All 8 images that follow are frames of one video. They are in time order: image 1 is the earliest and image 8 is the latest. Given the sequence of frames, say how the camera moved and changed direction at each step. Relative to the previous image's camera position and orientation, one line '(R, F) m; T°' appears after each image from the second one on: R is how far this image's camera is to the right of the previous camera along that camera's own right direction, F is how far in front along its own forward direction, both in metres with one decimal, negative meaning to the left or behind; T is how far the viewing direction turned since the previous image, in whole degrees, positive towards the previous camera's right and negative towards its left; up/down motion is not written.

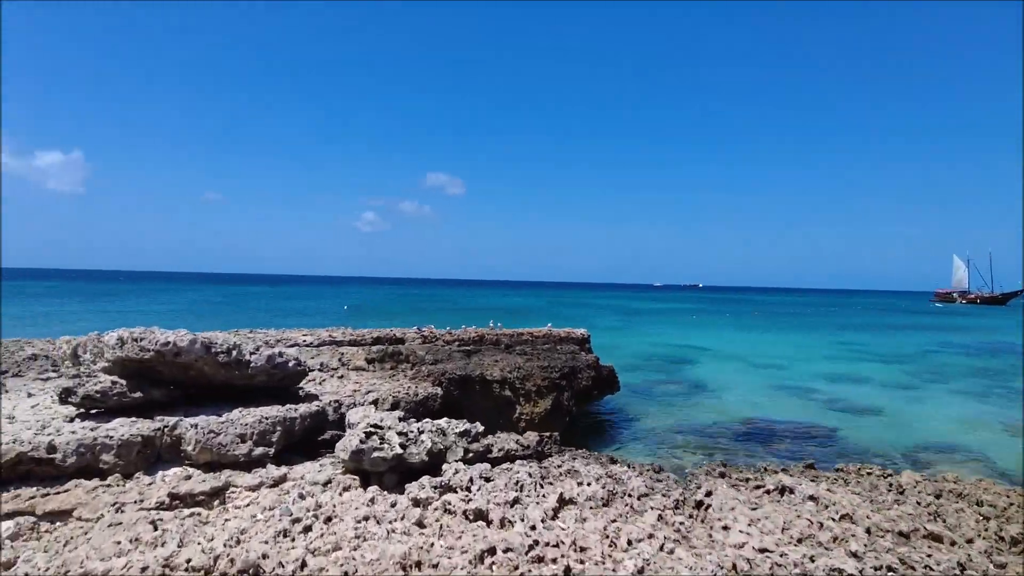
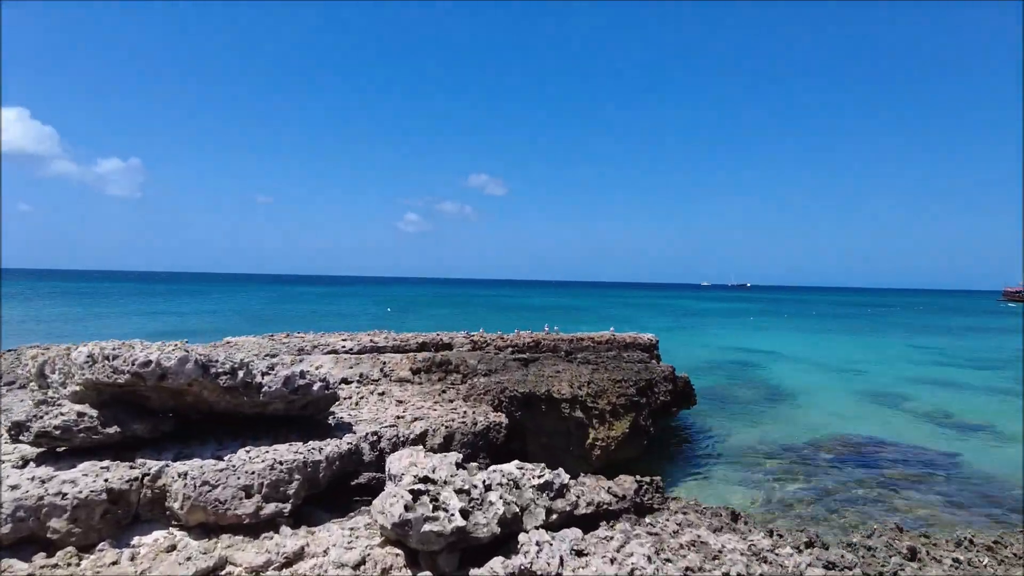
(-0.6, +2.4) m; -4°
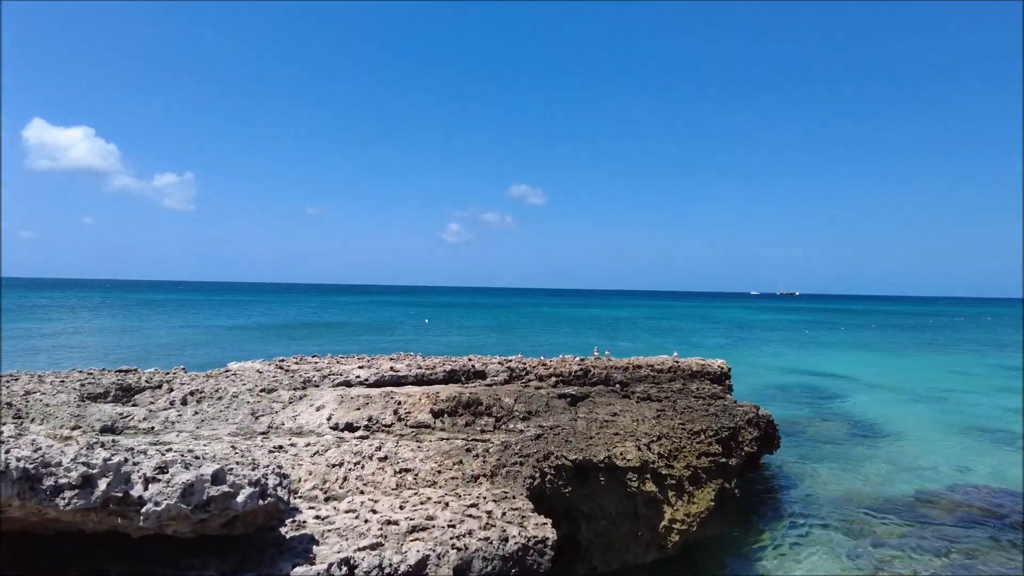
(-0.1, +3.1) m; -4°
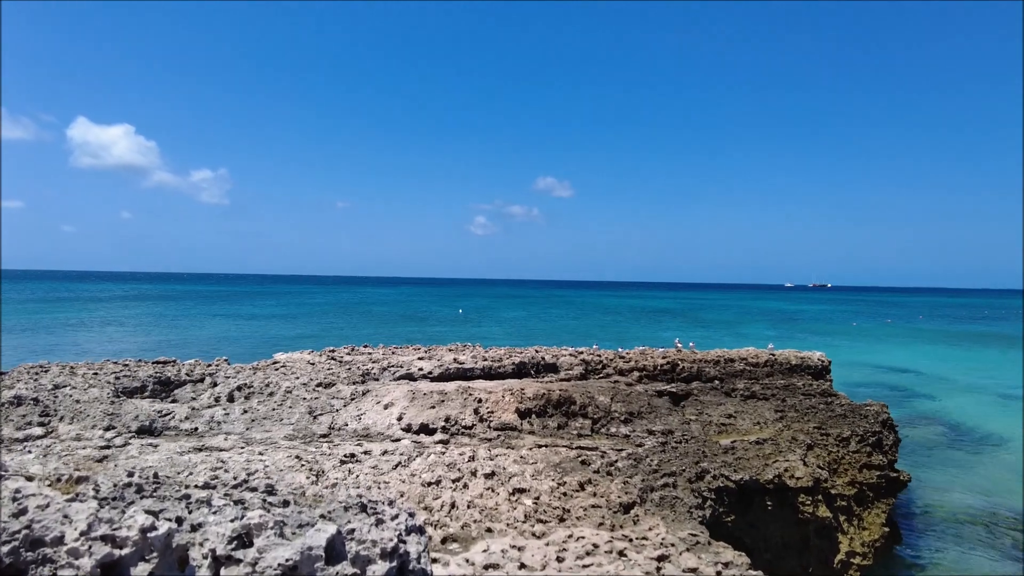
(-1.2, +1.9) m; -2°
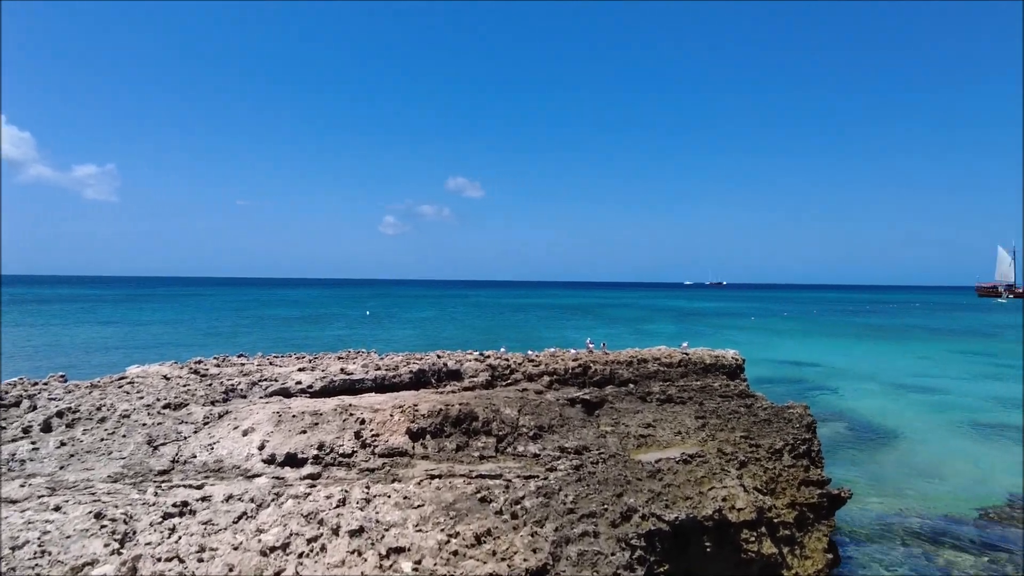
(+0.3, +1.5) m; +8°
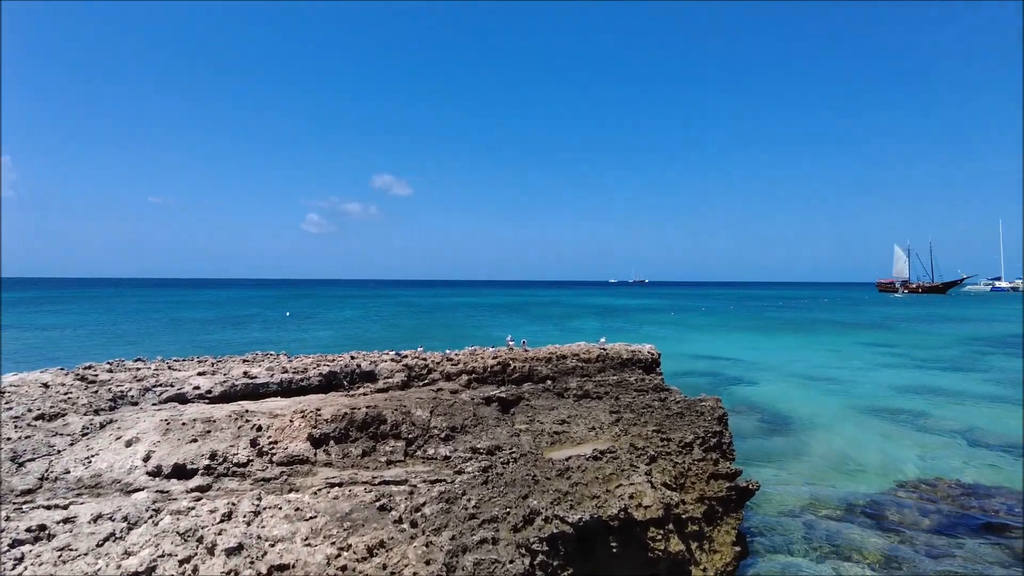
(+0.3, +0.3) m; +6°
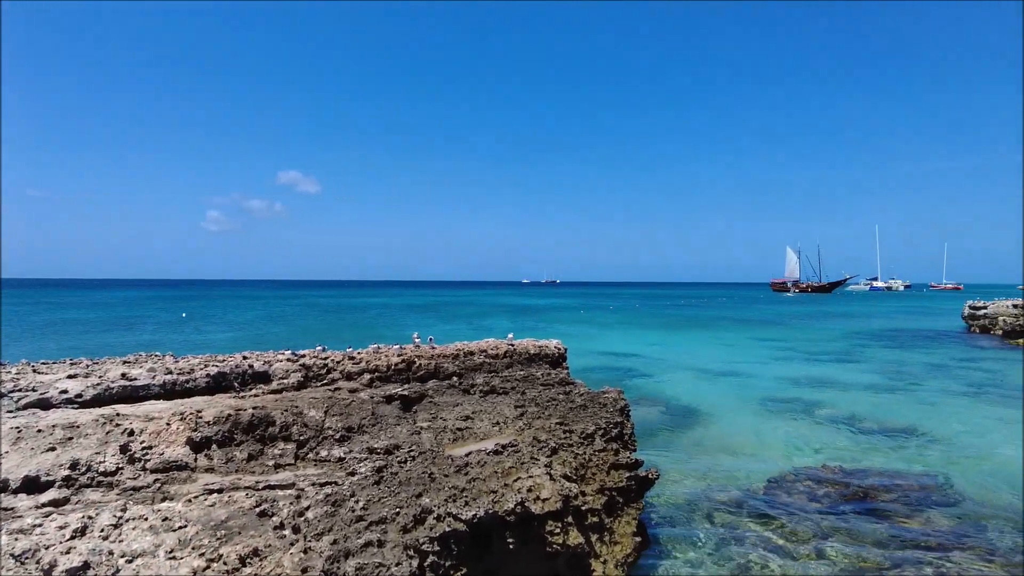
(+0.2, +0.2) m; +7°
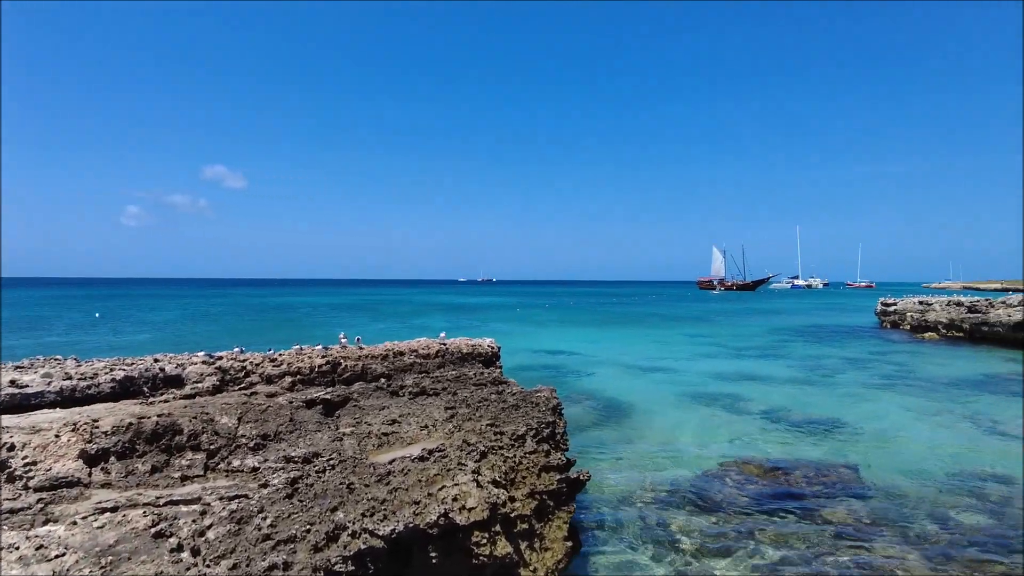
(+0.1, +0.3) m; +6°
